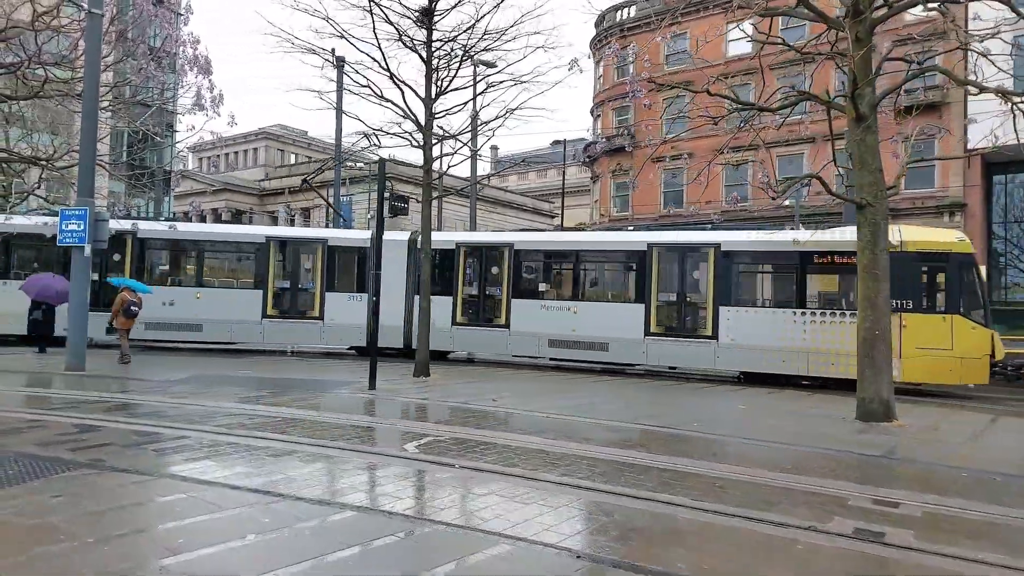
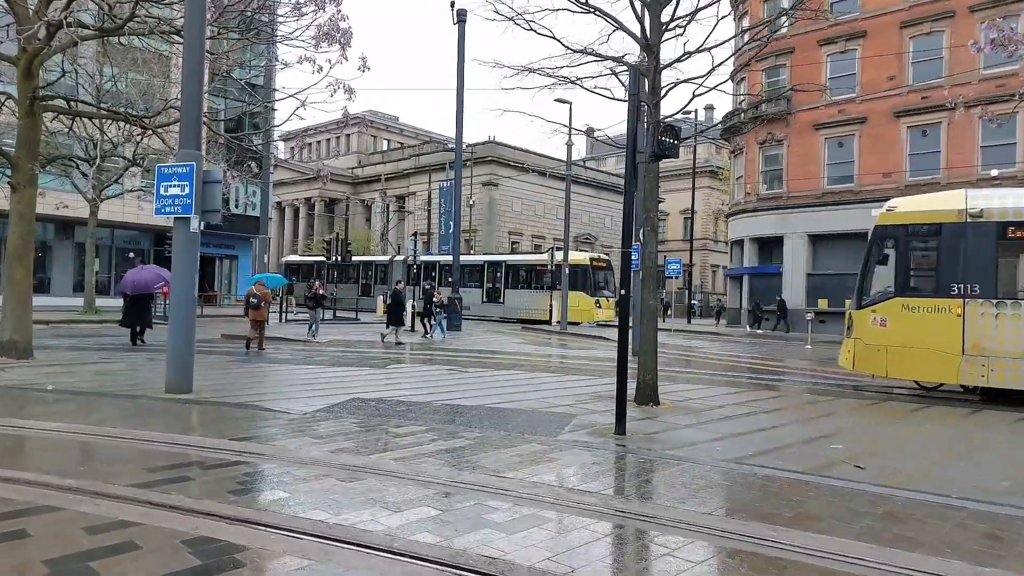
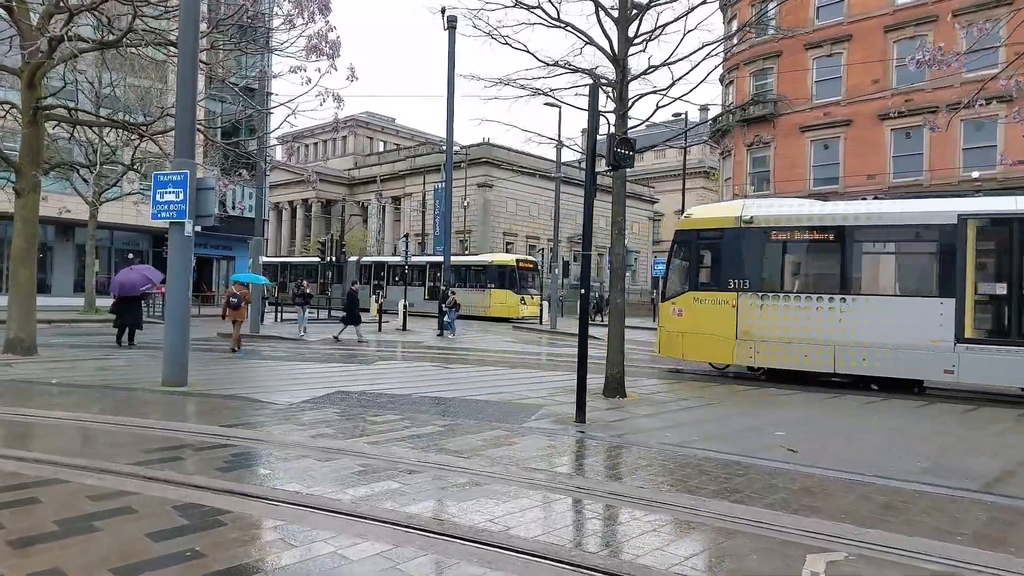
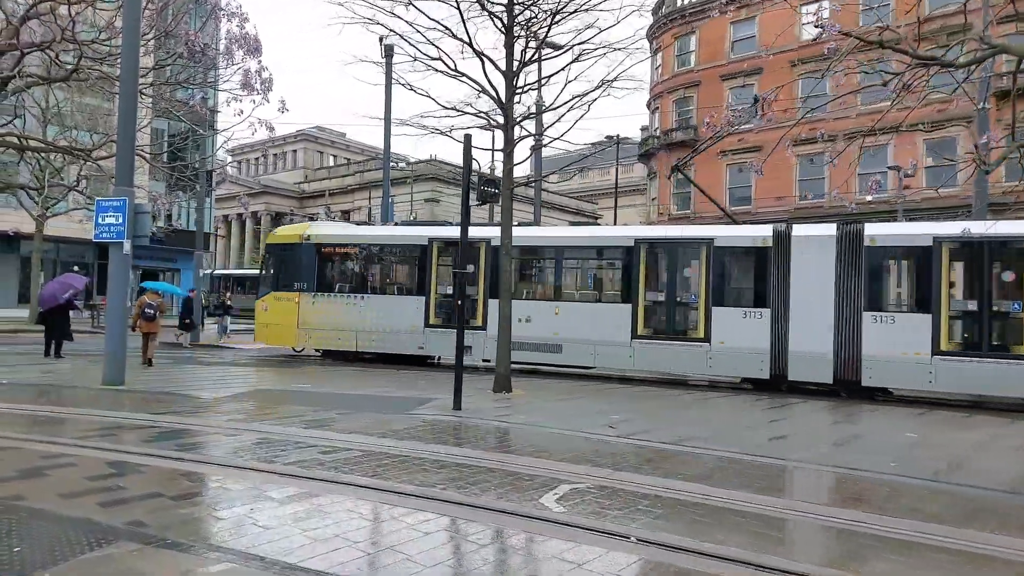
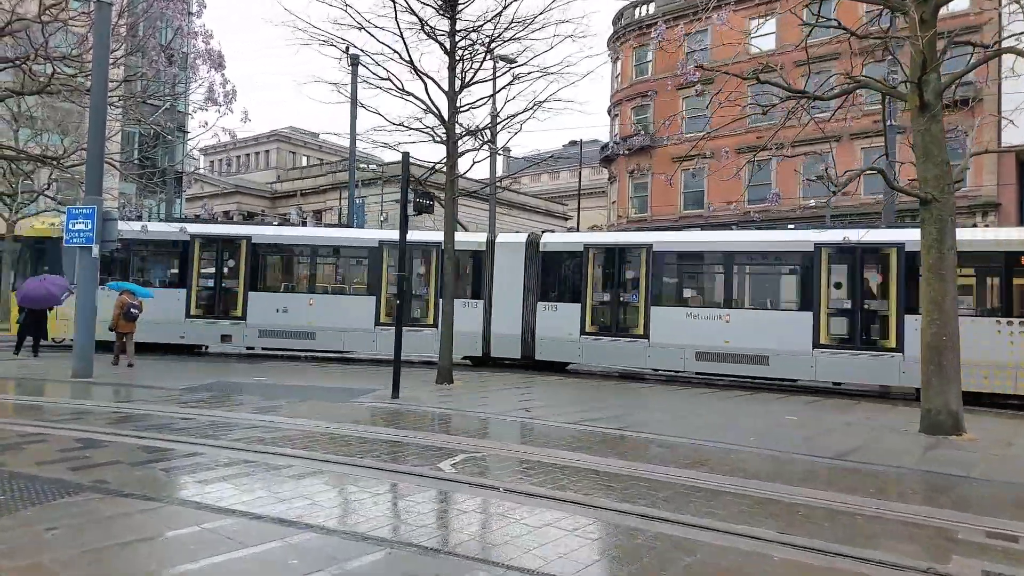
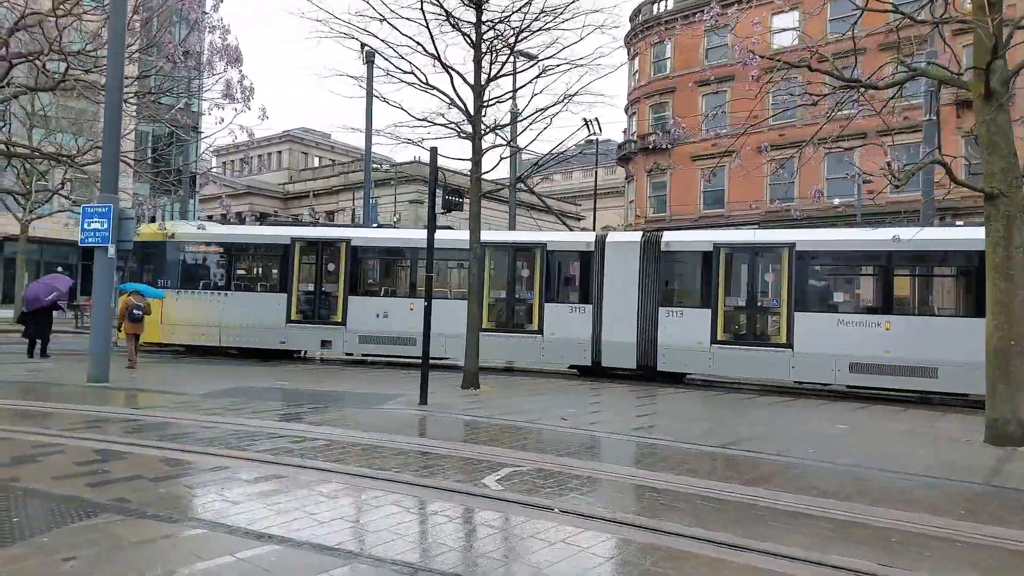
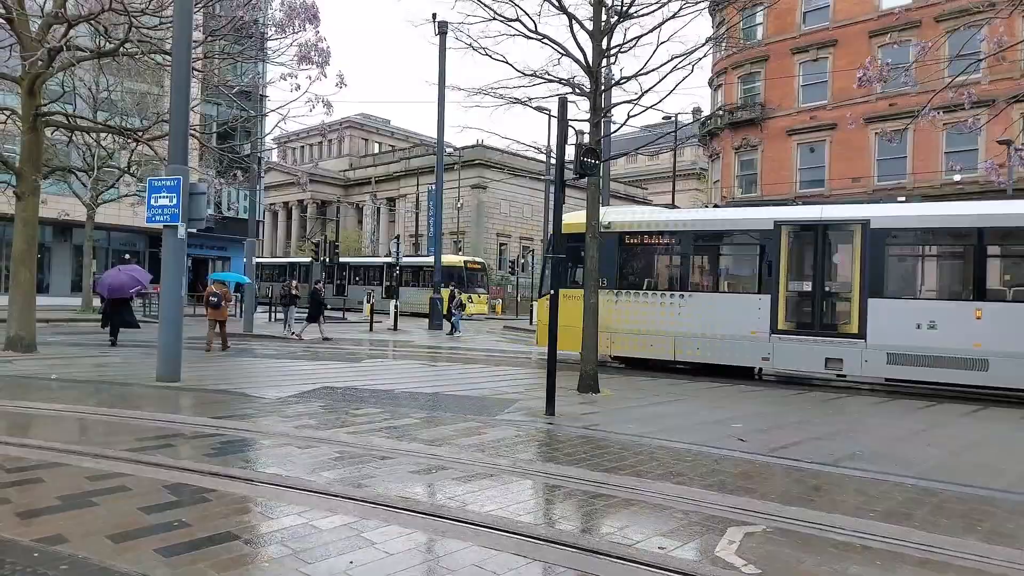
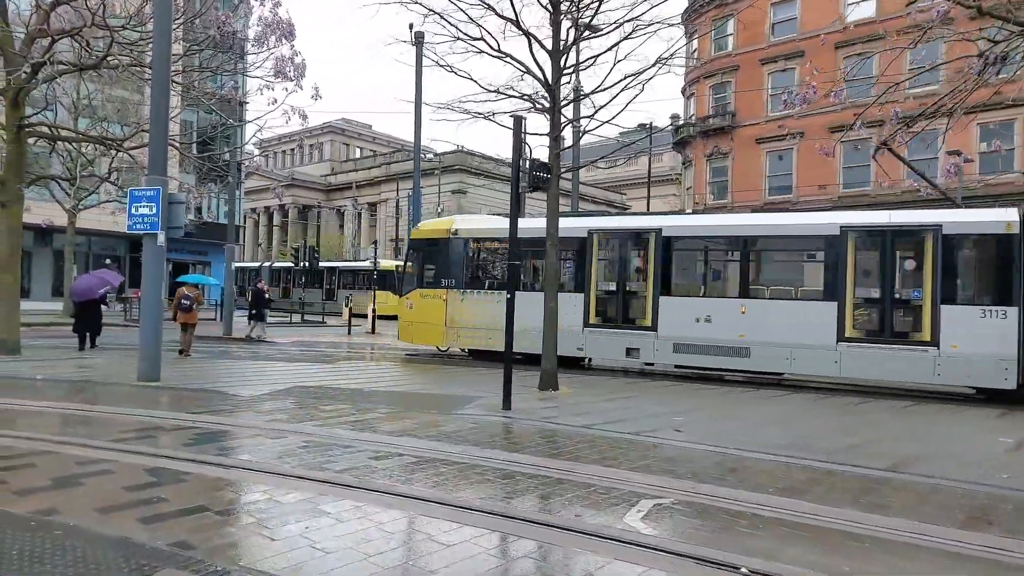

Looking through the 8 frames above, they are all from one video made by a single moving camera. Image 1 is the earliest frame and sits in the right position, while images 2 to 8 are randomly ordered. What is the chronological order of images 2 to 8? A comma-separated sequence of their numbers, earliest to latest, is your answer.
5, 6, 4, 8, 7, 3, 2
